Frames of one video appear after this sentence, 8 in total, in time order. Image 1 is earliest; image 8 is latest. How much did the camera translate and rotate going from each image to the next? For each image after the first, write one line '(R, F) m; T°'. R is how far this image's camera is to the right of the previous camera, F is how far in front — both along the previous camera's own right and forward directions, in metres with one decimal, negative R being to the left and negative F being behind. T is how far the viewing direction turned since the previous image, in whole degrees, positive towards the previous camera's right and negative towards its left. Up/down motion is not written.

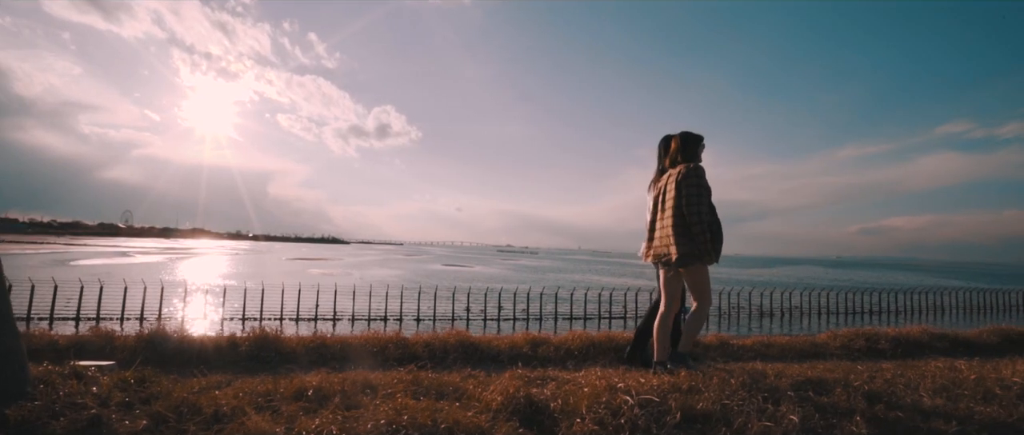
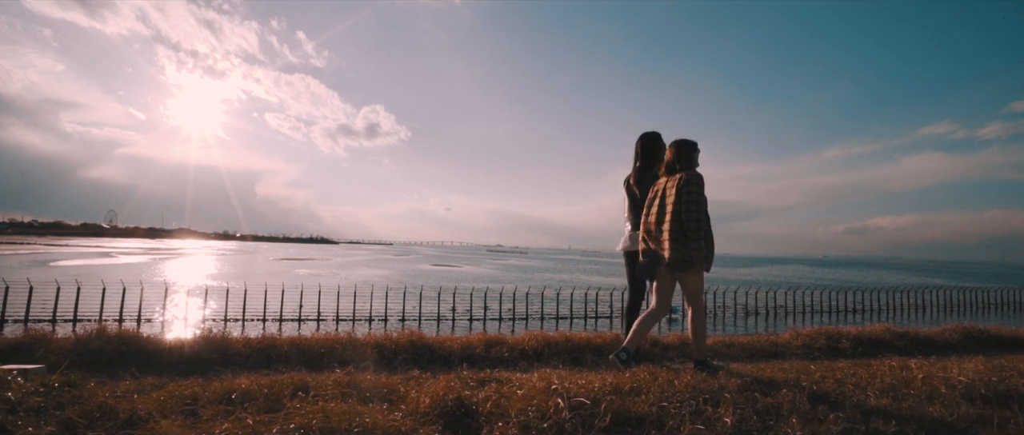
(+0.3, 0.0) m; +1°
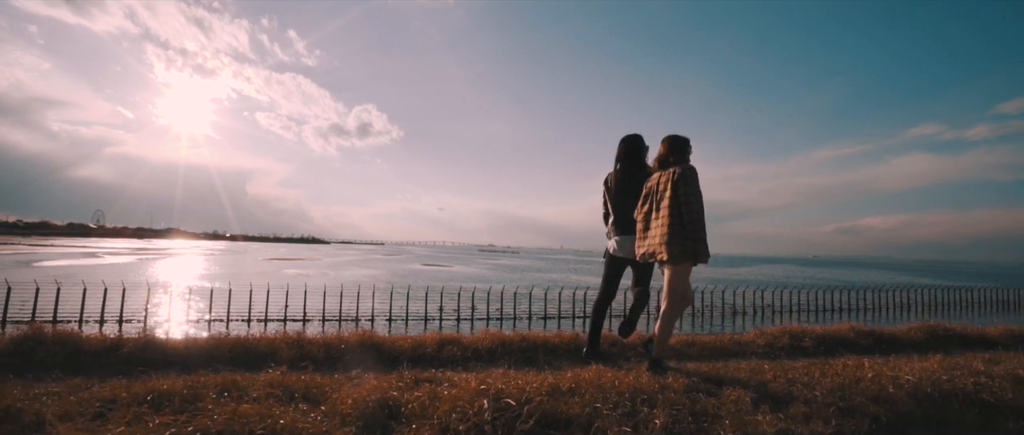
(+0.2, +0.1) m; +1°
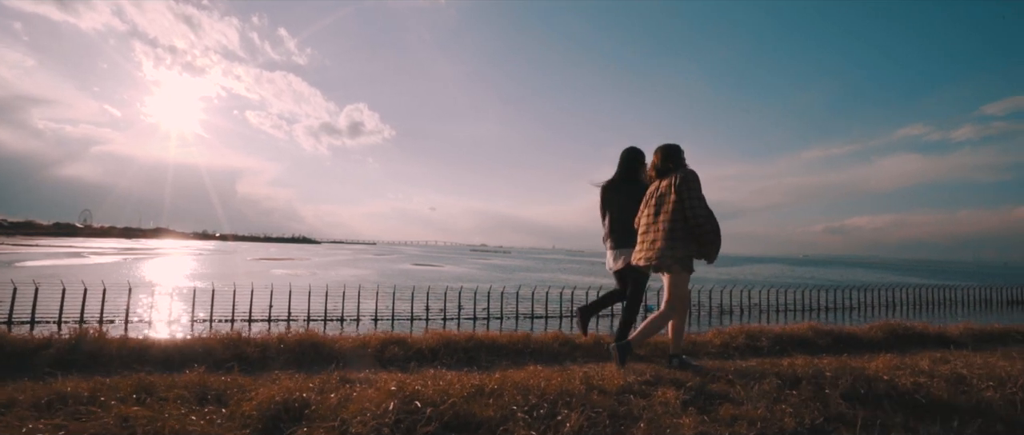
(+0.2, +0.2) m; +1°
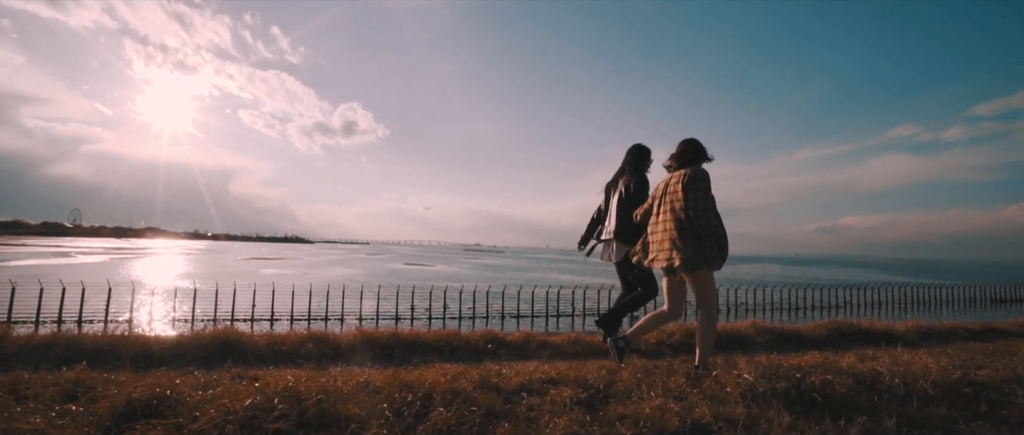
(+0.4, +0.1) m; +1°
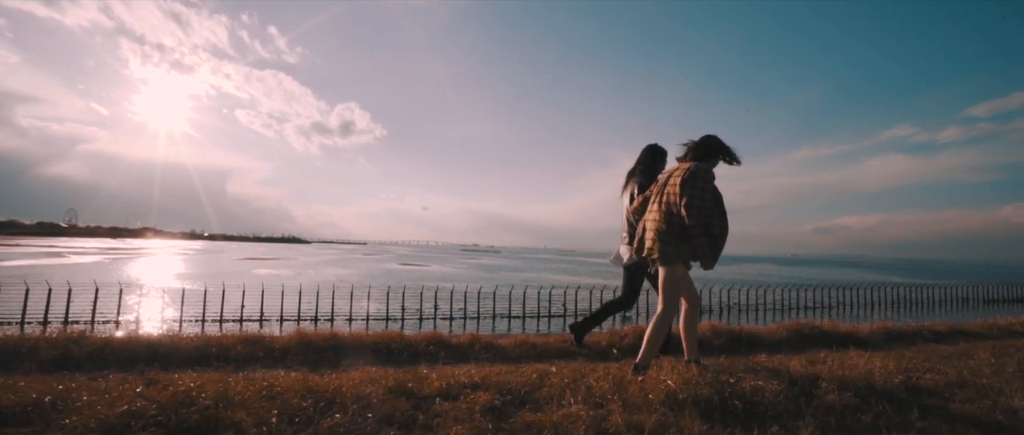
(+0.4, 0.0) m; 0°
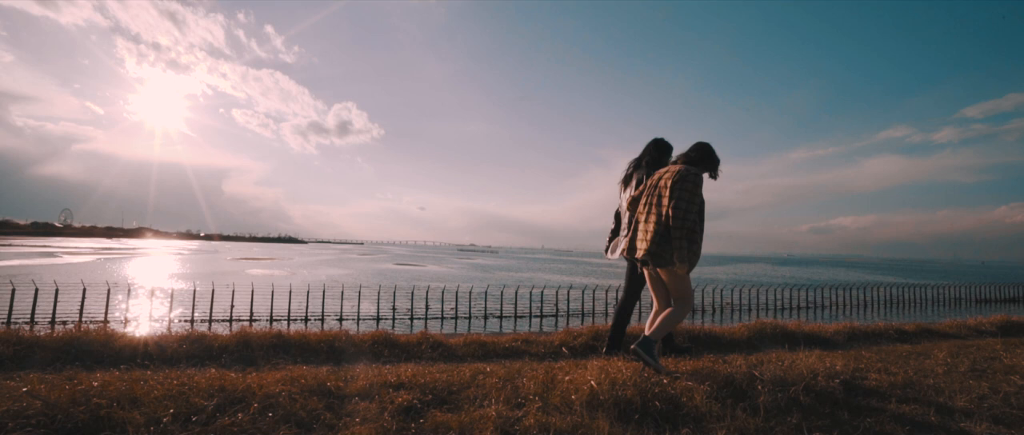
(+0.2, +0.1) m; 0°
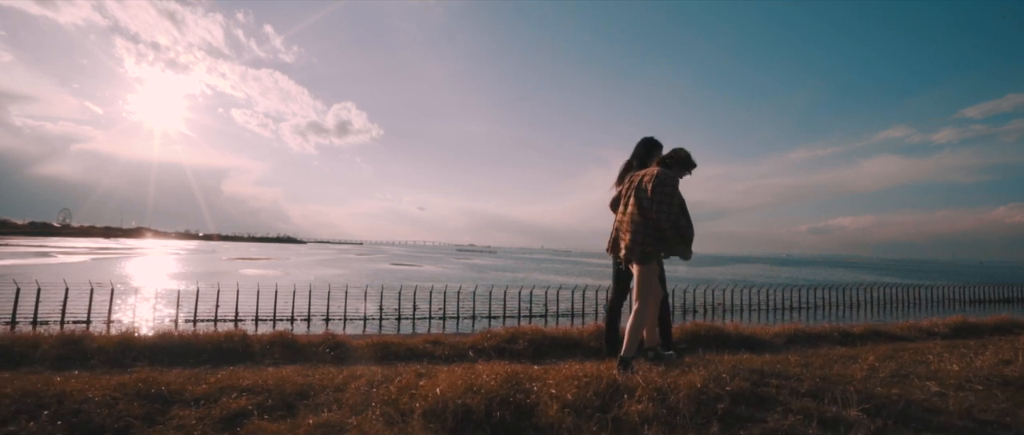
(+0.6, +0.2) m; 0°
